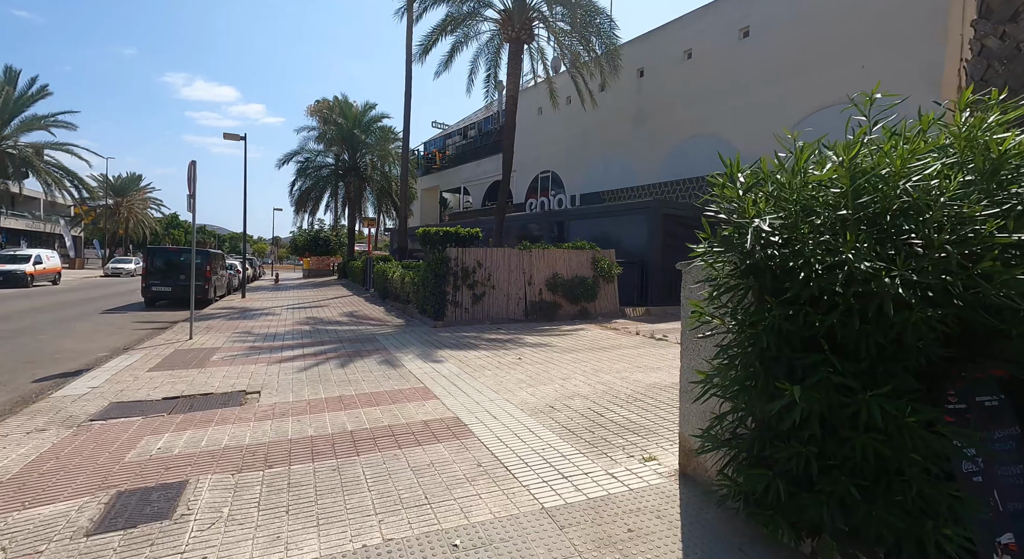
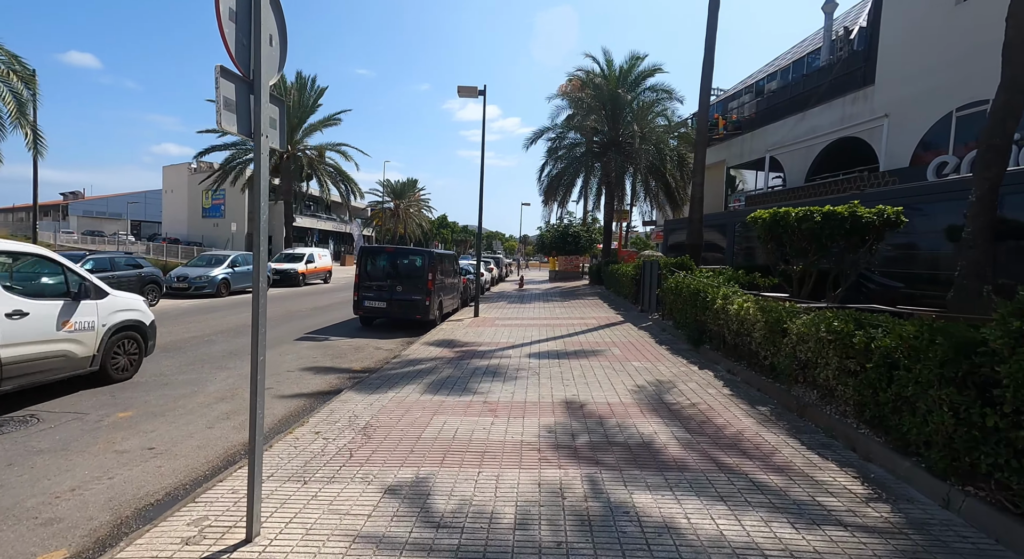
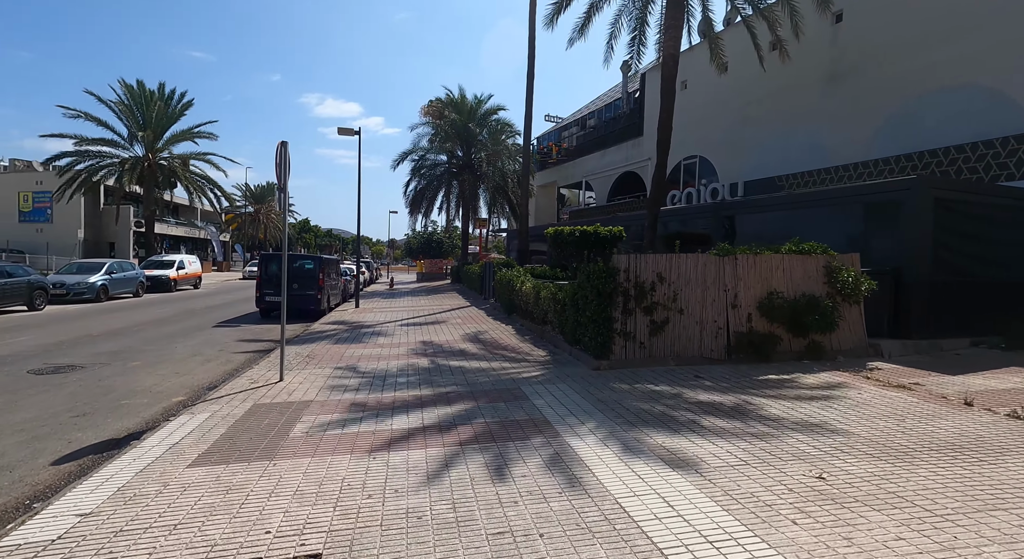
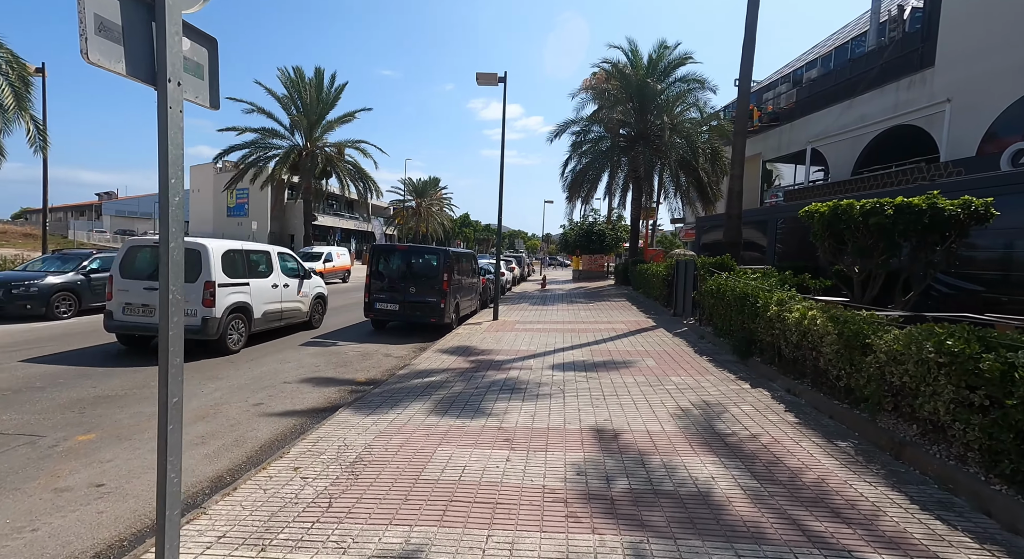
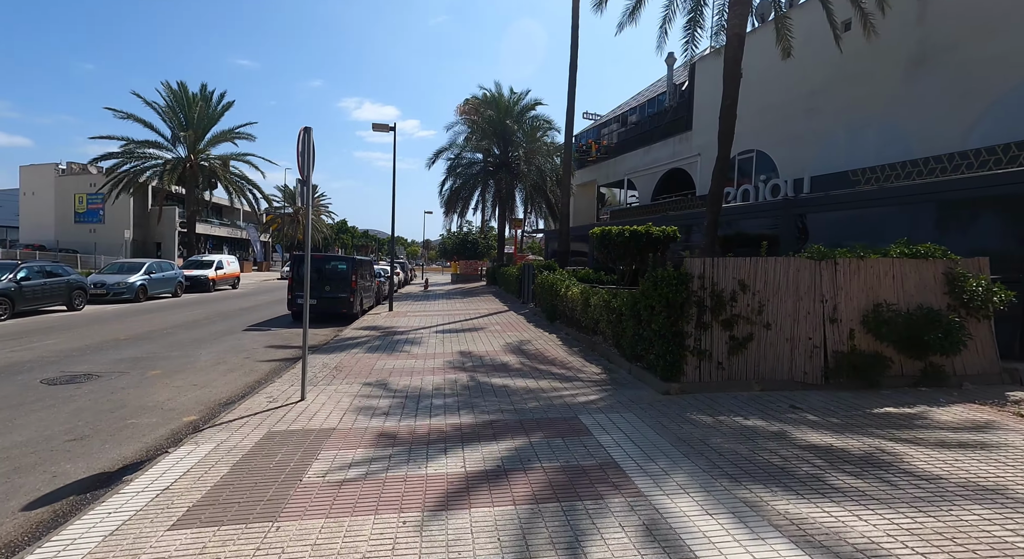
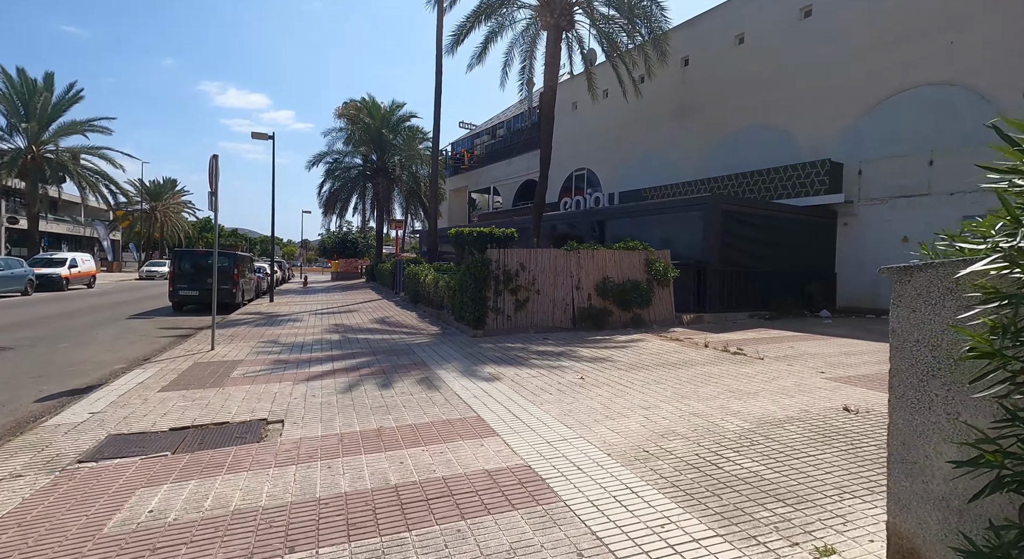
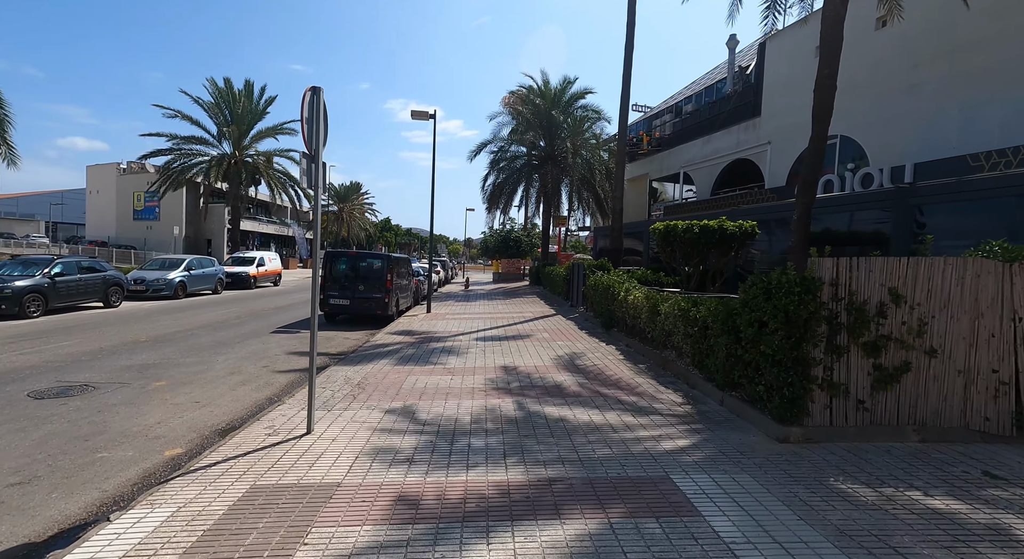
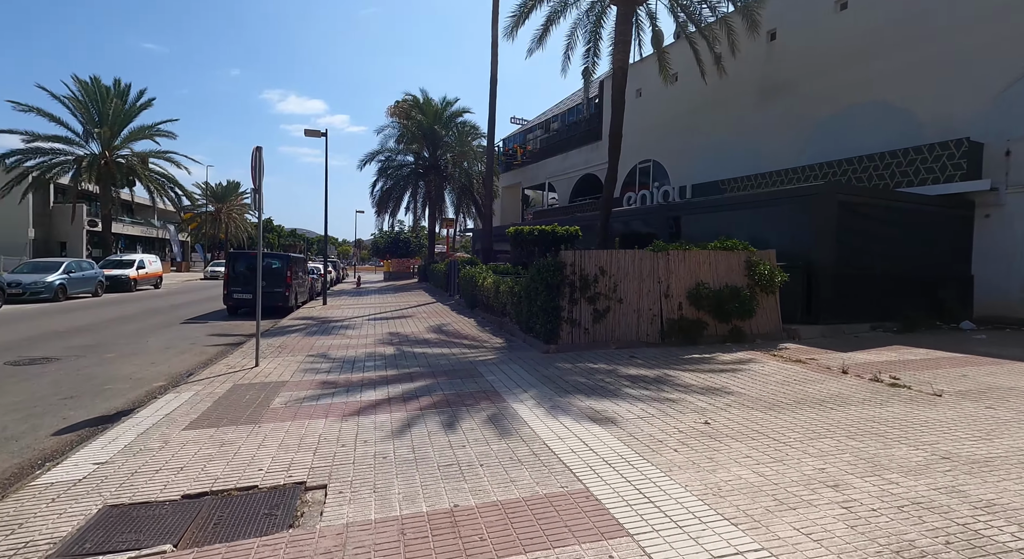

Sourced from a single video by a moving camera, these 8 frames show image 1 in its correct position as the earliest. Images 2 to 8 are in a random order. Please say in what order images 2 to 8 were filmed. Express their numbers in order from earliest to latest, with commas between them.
6, 8, 3, 5, 7, 2, 4
